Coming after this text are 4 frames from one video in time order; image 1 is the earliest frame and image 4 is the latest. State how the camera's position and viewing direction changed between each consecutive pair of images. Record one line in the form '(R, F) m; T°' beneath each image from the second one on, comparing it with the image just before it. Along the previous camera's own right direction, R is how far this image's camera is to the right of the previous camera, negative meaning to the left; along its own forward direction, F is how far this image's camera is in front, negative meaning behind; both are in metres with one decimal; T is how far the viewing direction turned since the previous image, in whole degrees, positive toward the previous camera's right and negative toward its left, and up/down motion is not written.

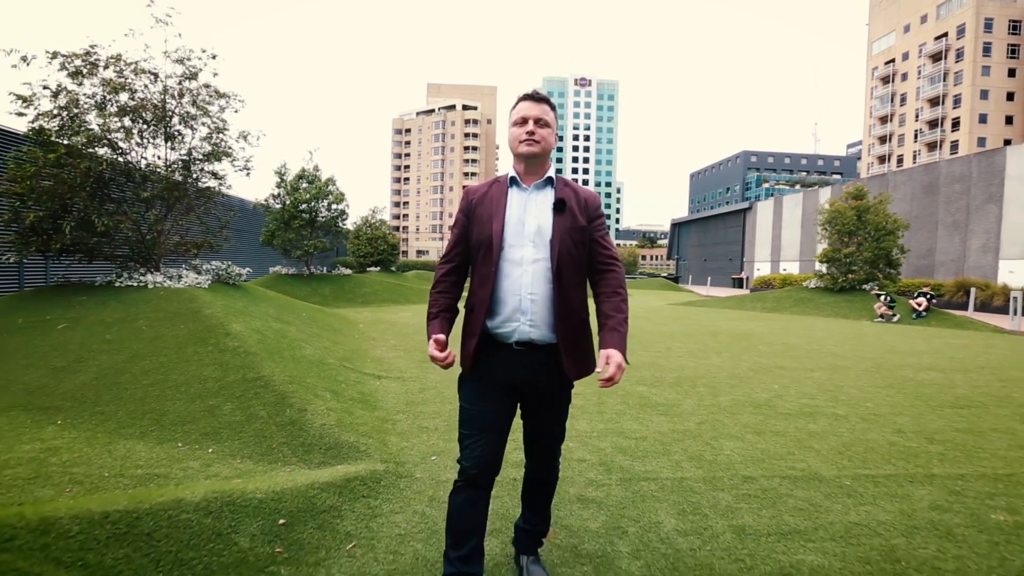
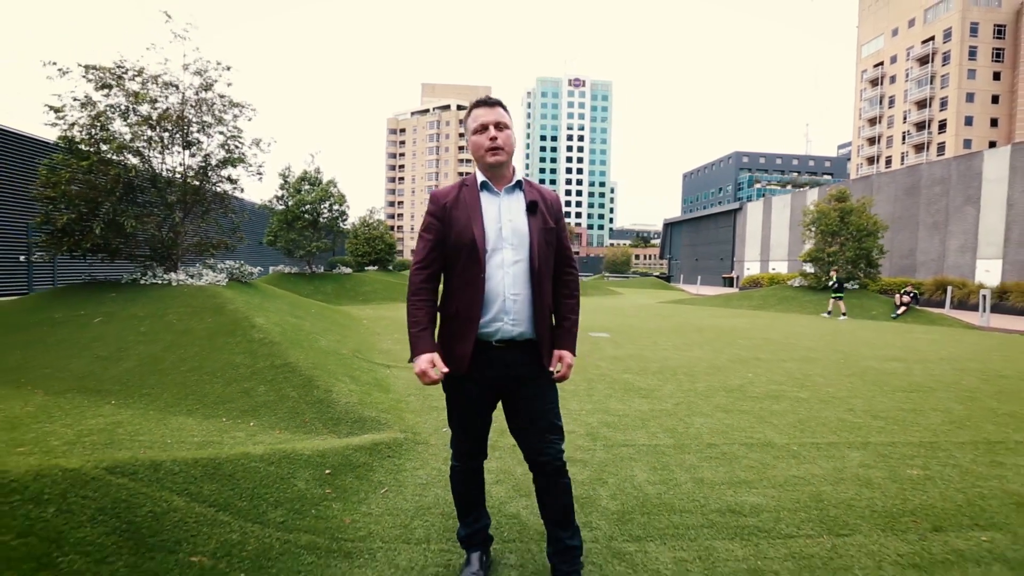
(0.0, -0.5) m; +1°
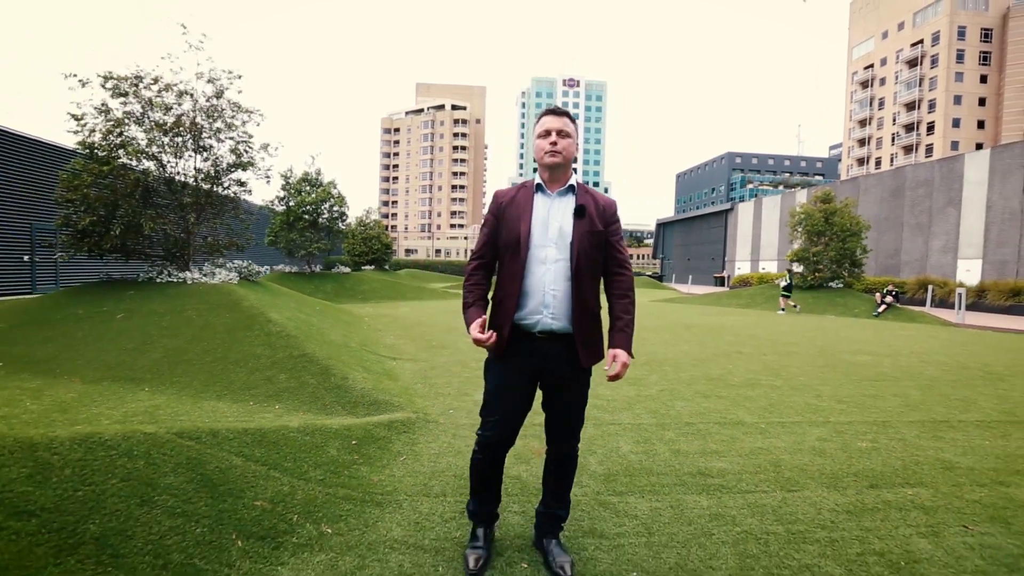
(0.0, -0.4) m; +1°
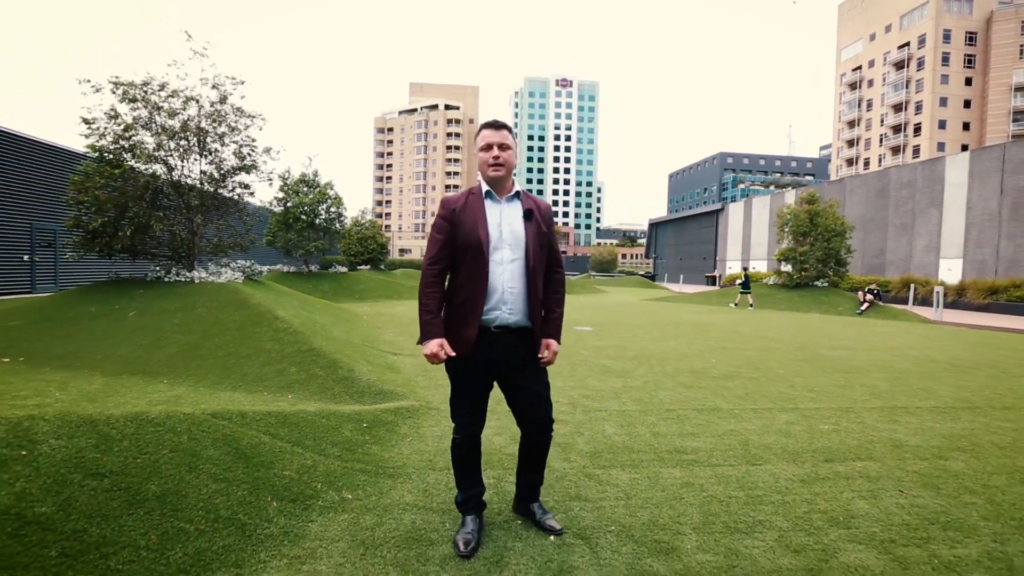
(0.0, -0.3) m; +1°
